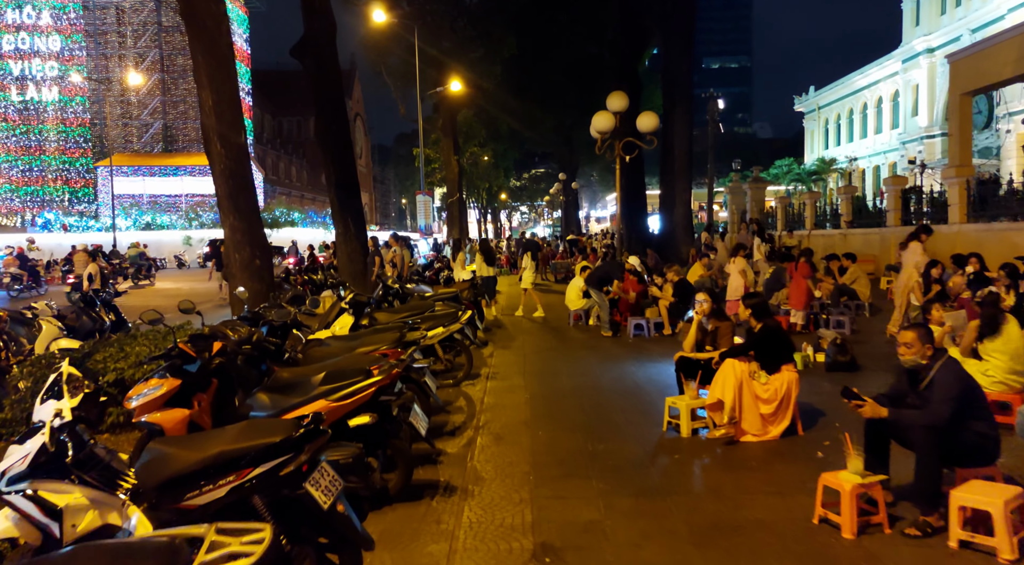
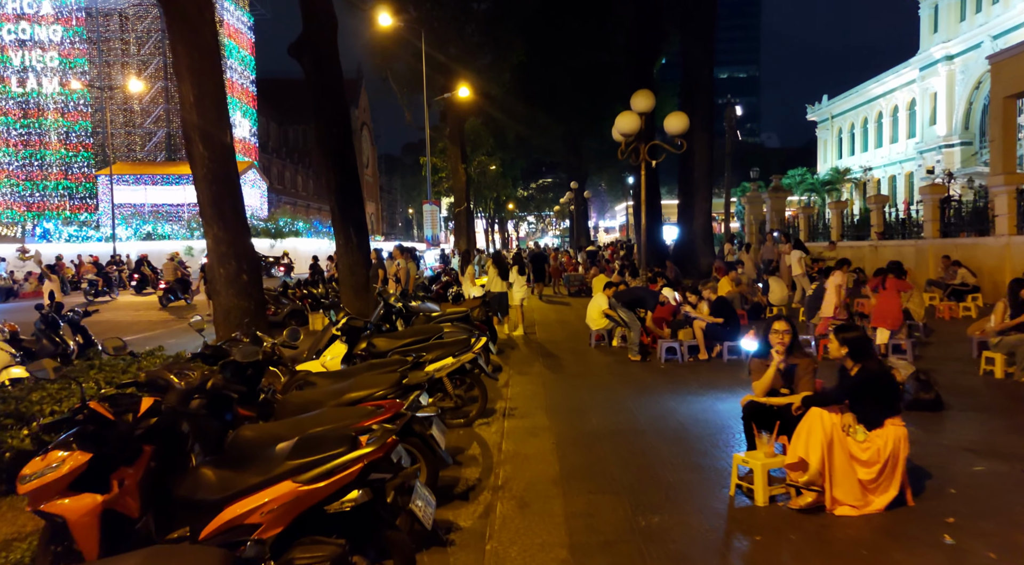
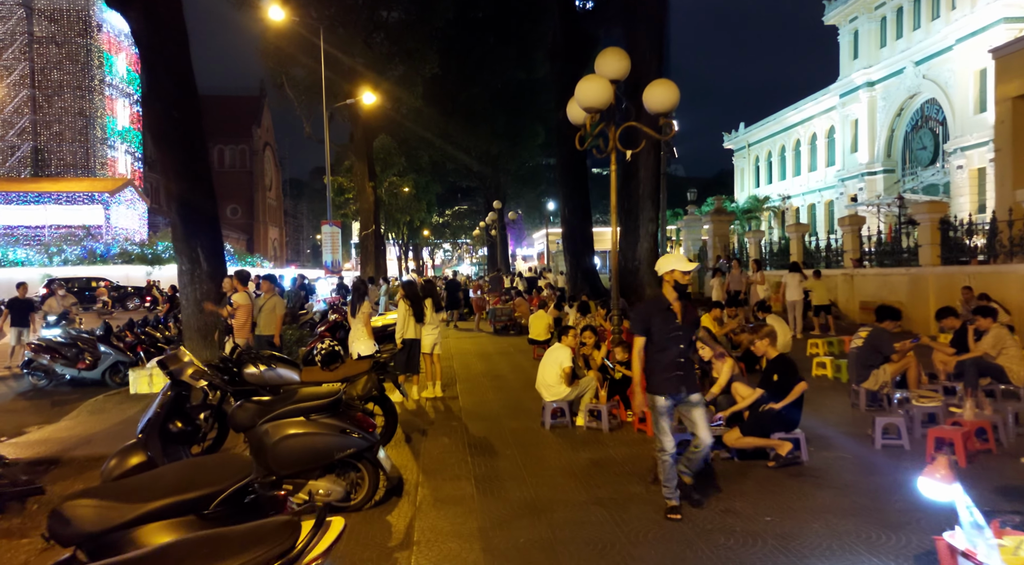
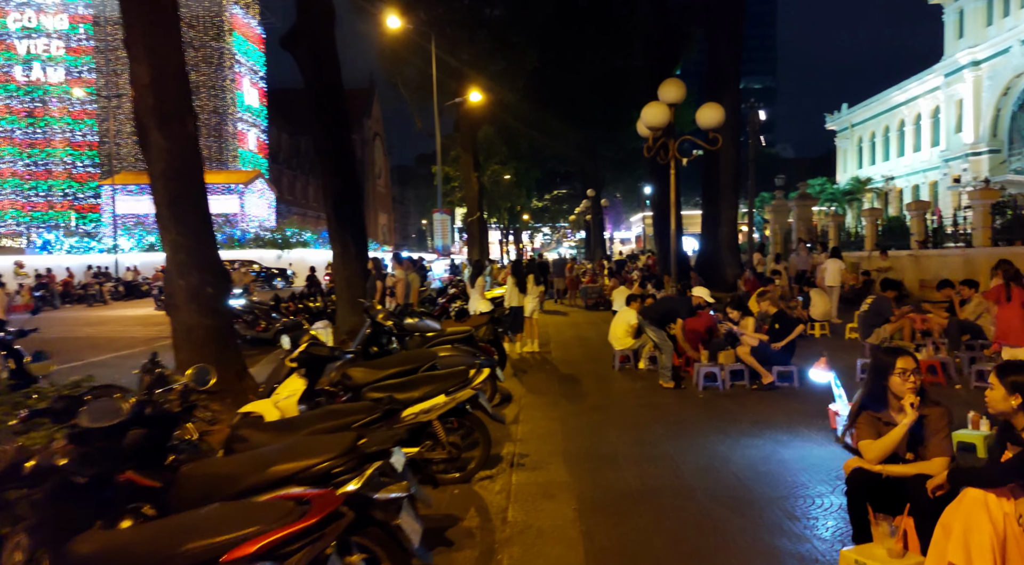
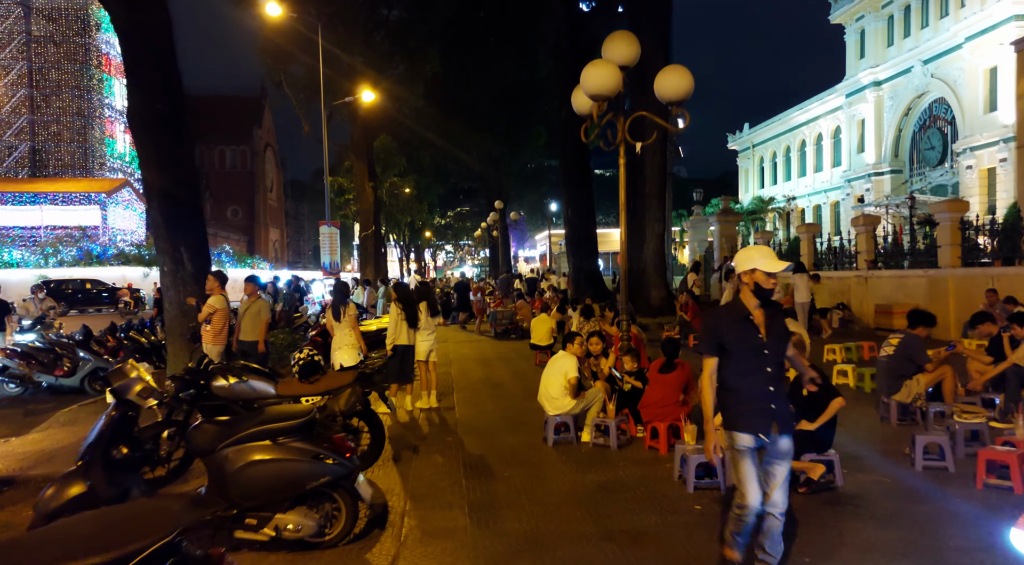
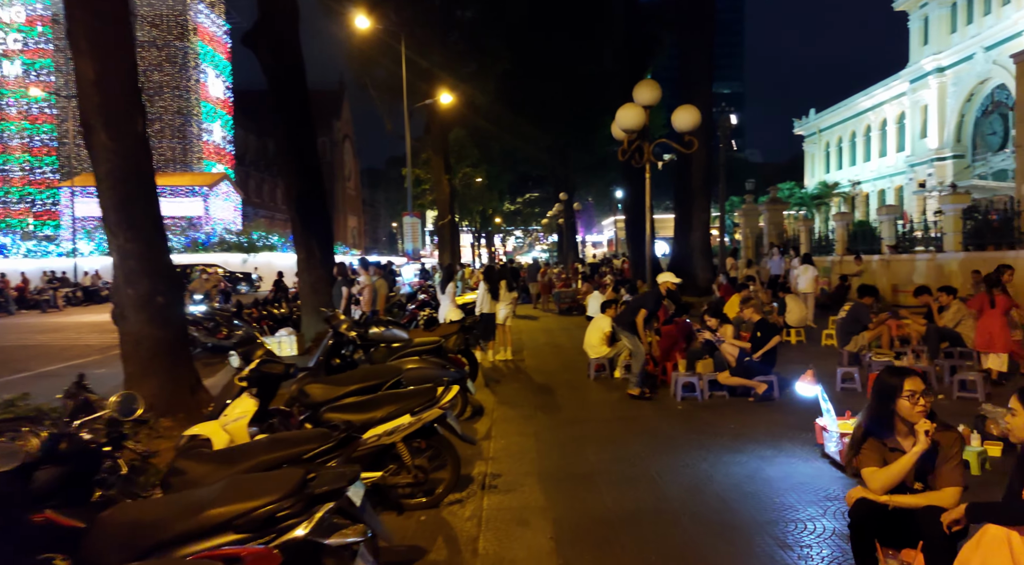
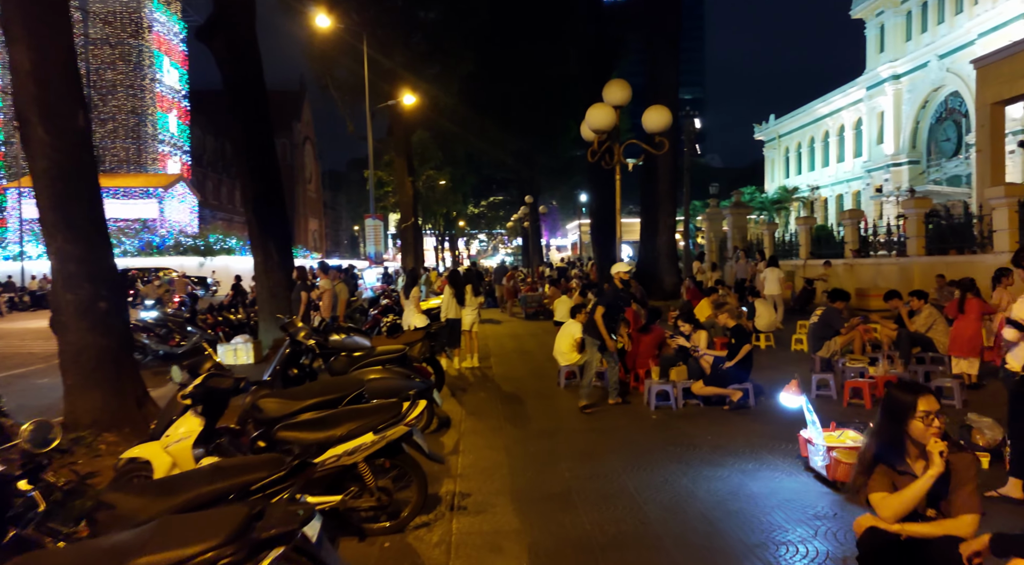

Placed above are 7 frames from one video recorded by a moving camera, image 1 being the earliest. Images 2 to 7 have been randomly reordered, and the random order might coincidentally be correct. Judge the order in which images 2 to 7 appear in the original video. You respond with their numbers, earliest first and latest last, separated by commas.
2, 4, 6, 7, 3, 5
